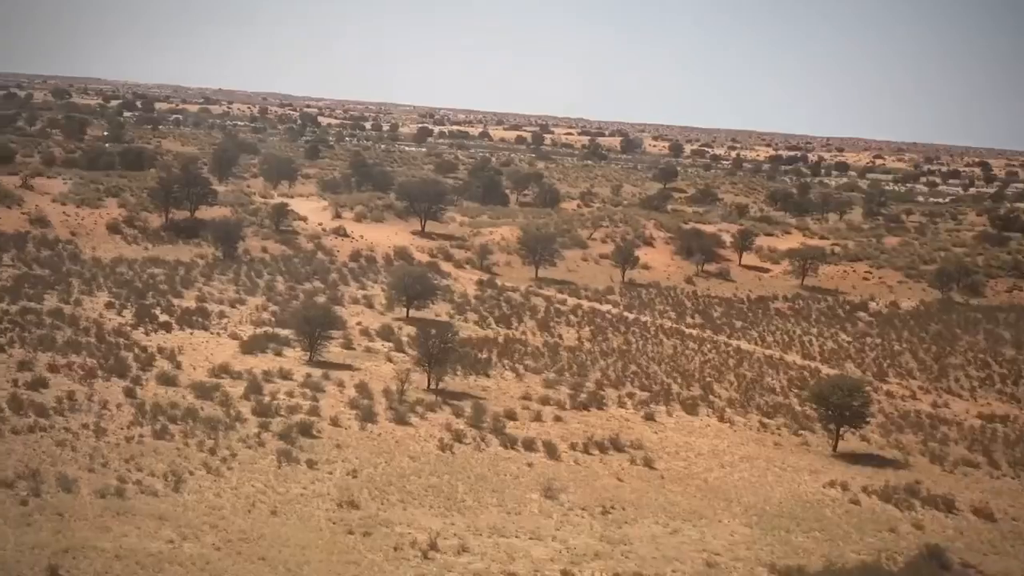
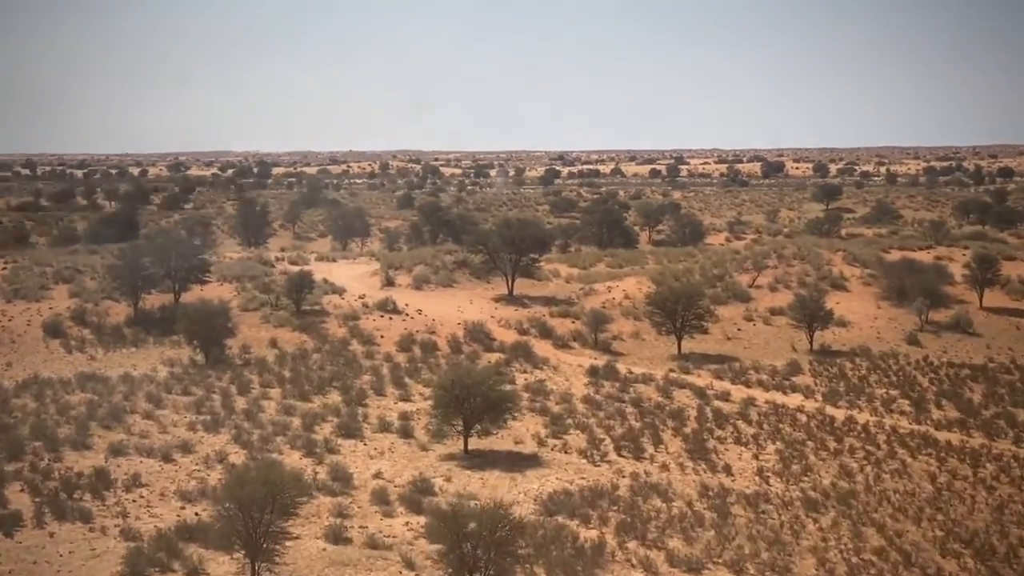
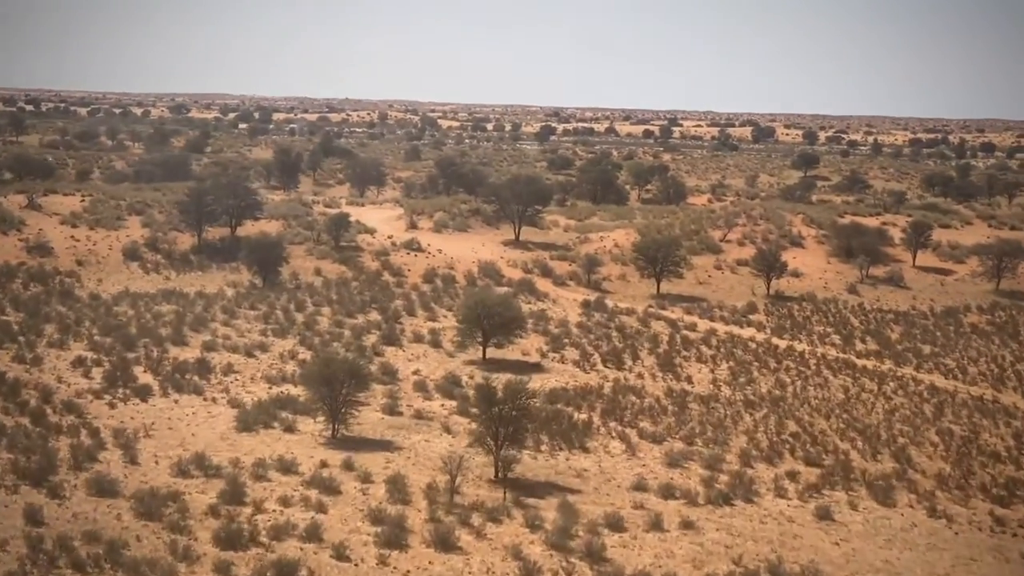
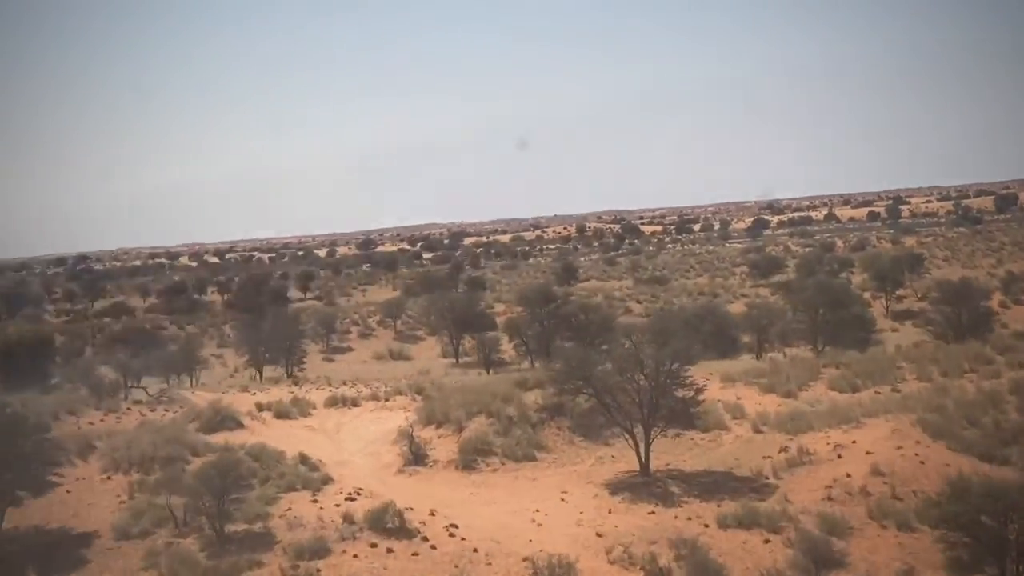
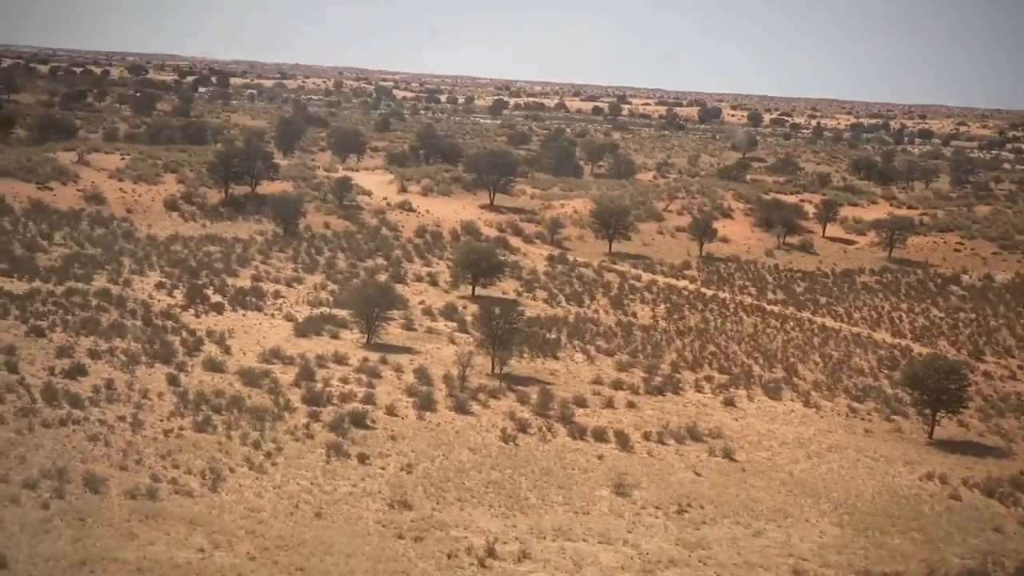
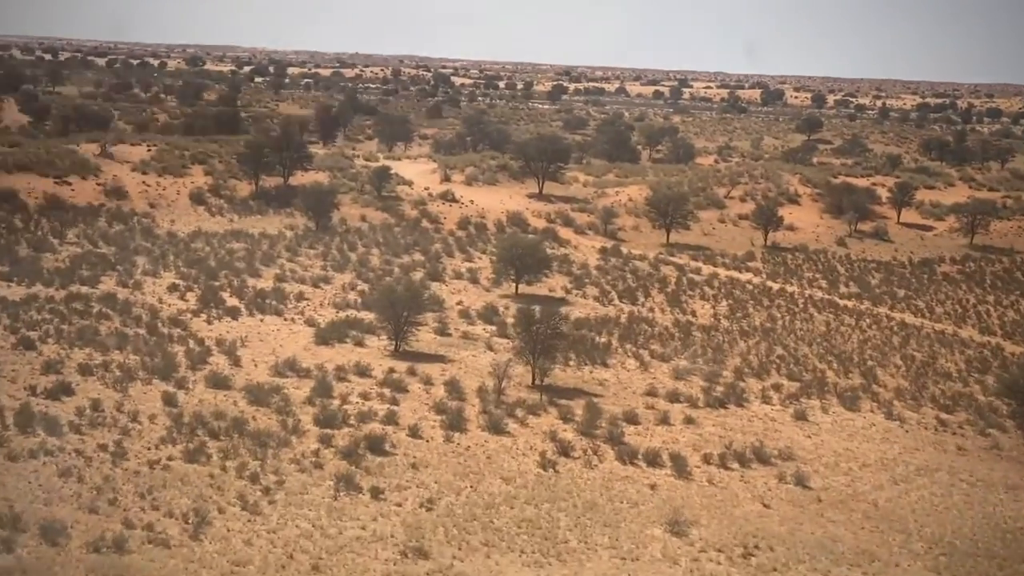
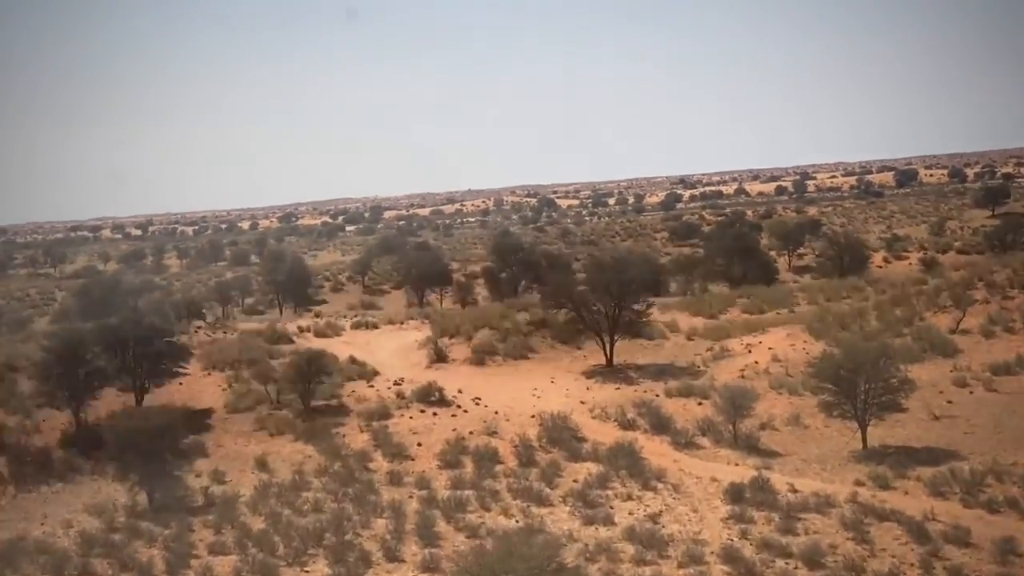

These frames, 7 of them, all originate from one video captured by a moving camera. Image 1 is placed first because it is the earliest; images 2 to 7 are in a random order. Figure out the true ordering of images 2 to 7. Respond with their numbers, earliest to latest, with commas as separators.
5, 6, 3, 2, 7, 4
